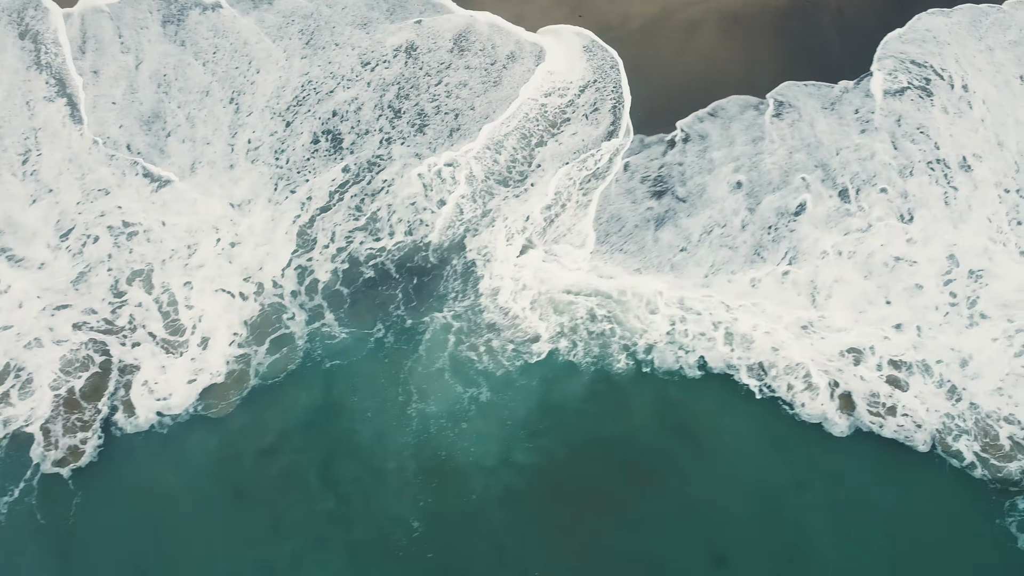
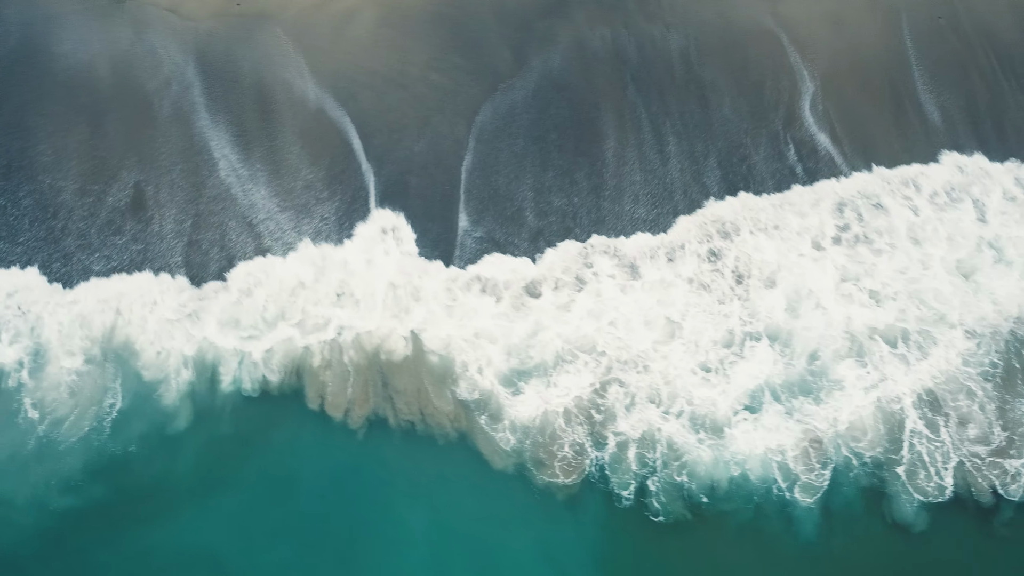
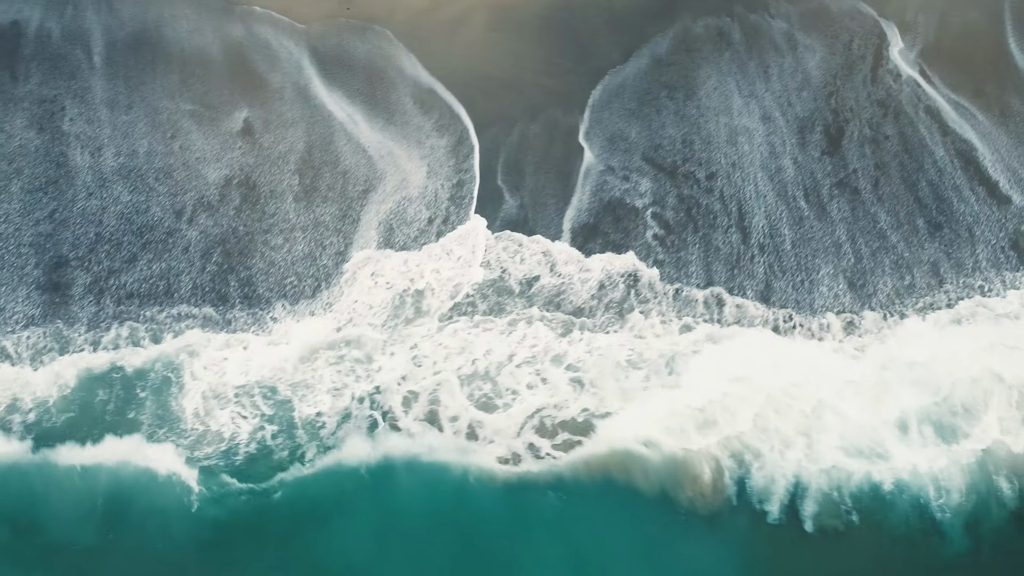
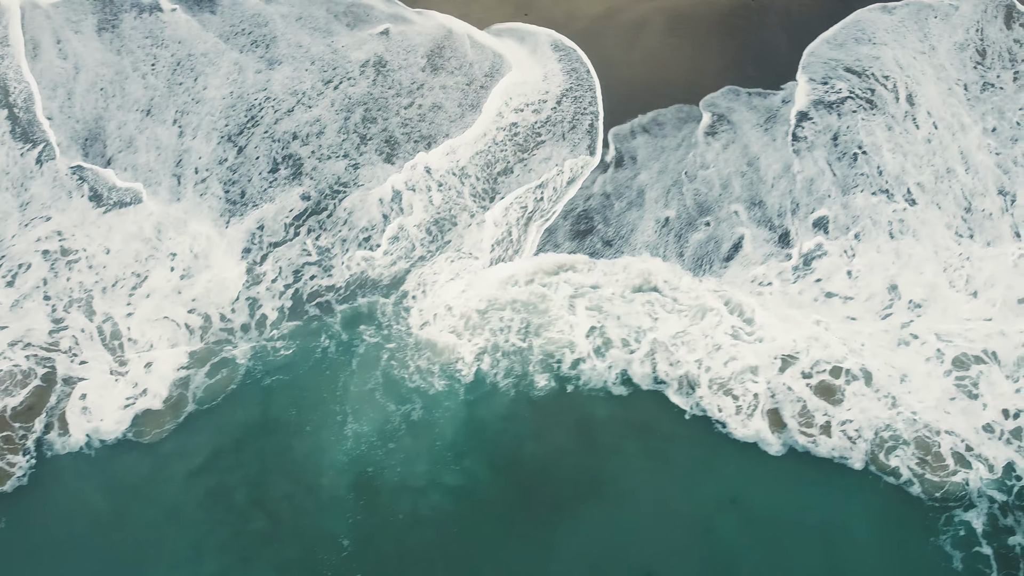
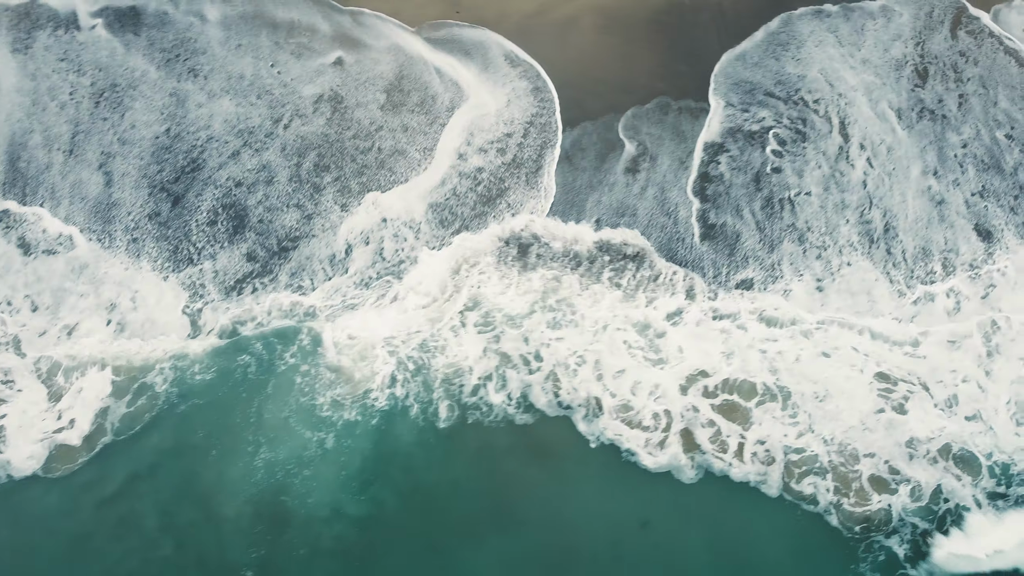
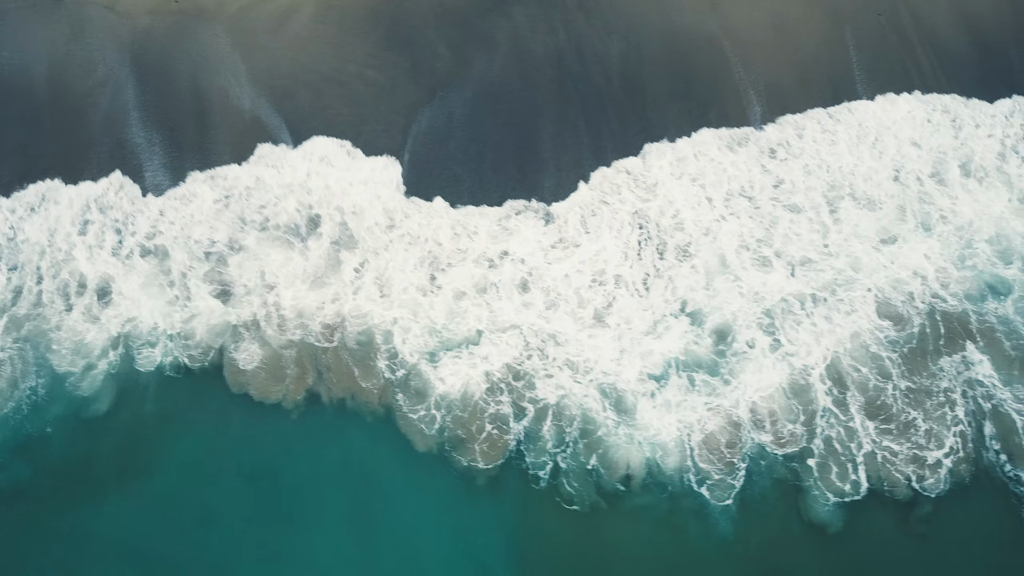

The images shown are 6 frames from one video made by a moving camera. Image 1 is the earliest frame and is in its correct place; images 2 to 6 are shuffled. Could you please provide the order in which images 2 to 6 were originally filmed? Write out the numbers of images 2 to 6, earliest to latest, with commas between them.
4, 5, 3, 2, 6
